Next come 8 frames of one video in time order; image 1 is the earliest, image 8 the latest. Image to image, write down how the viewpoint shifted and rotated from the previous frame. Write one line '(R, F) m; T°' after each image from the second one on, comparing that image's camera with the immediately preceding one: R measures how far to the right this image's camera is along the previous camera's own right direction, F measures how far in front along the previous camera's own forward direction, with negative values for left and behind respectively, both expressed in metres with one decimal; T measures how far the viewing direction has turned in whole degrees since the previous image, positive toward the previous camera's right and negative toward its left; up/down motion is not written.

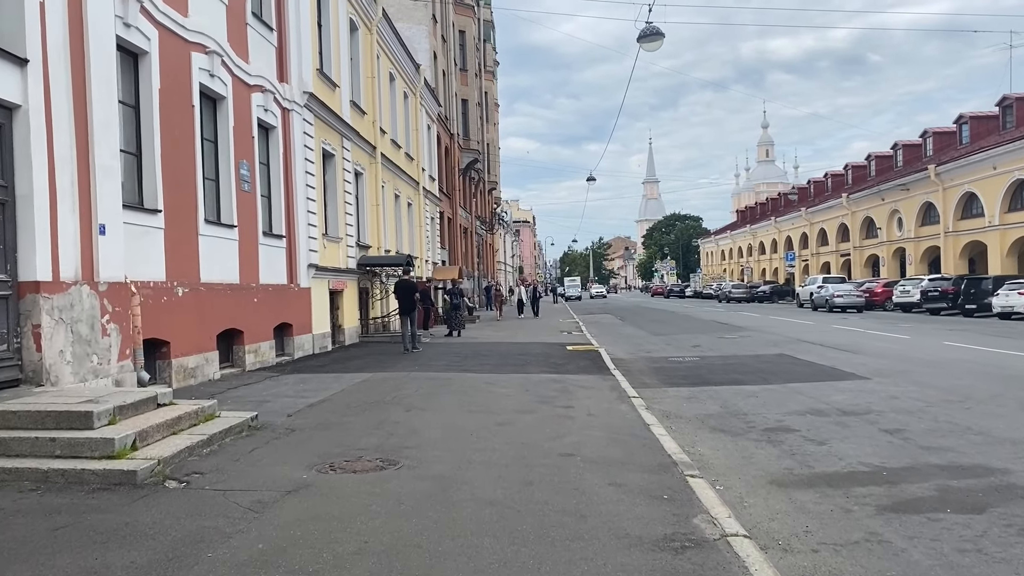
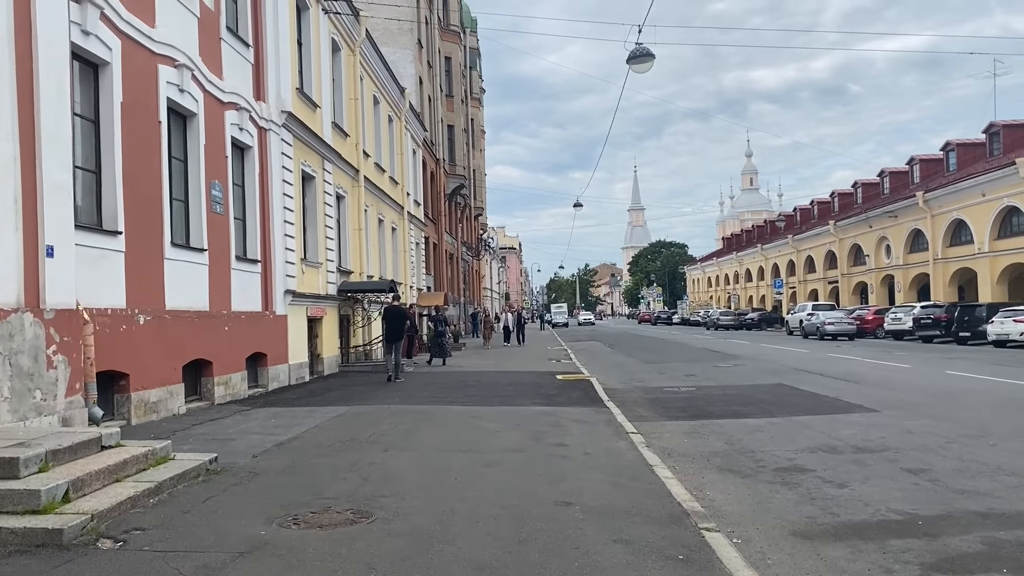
(0.0, +0.7) m; +1°
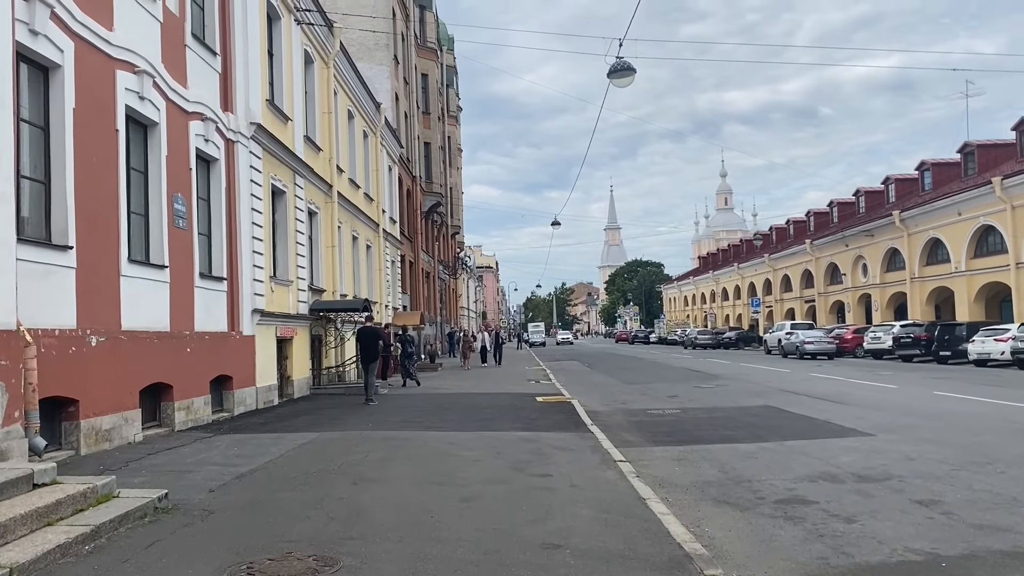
(0.0, +0.6) m; +2°
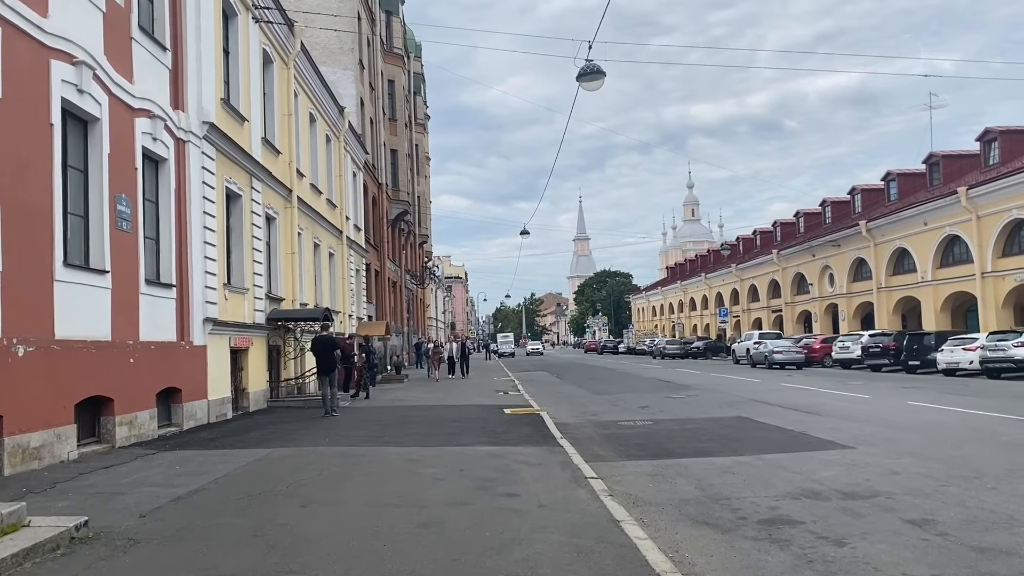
(0.0, +0.6) m; +2°
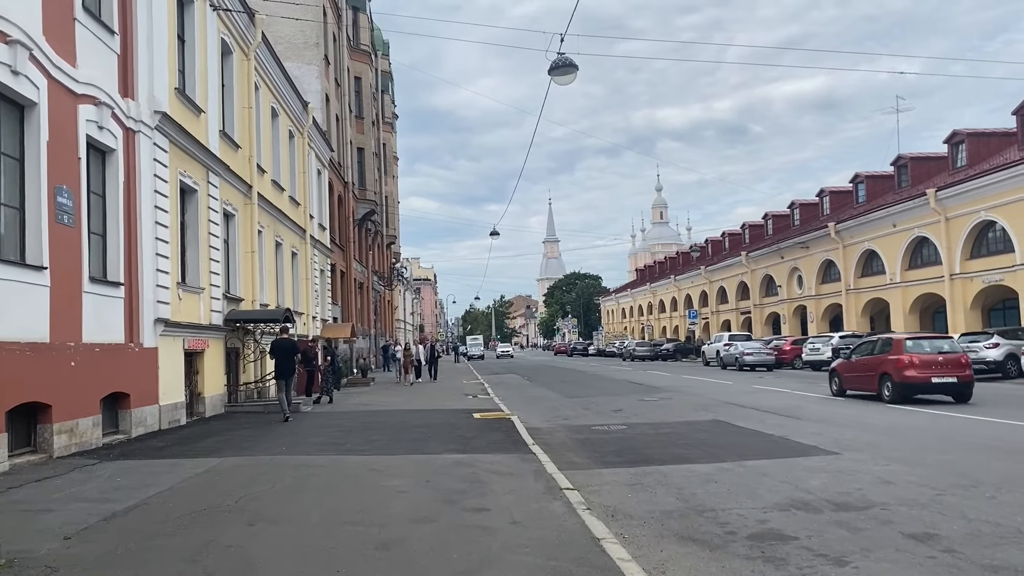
(0.0, +0.6) m; +2°
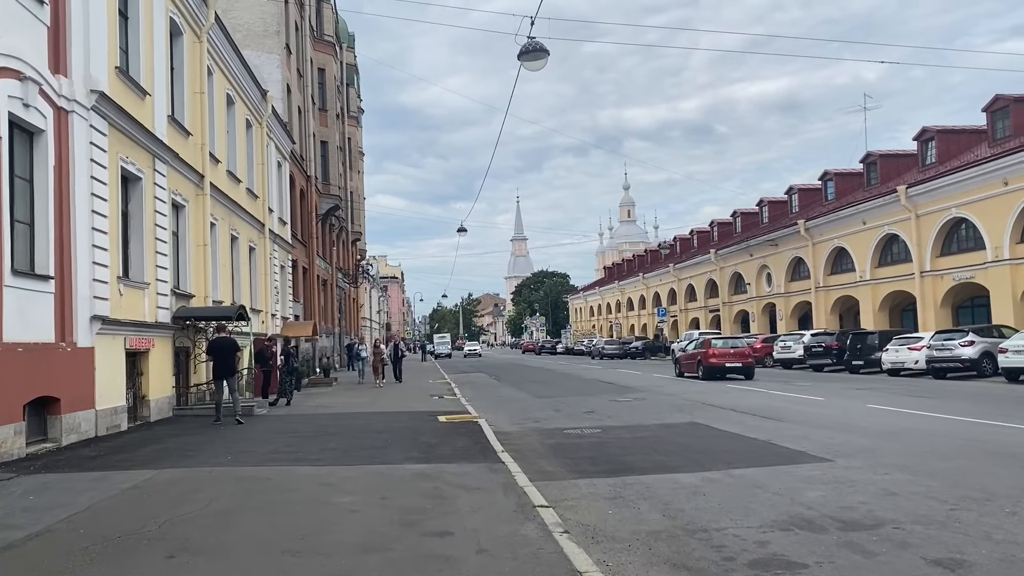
(0.0, +0.9) m; +2°
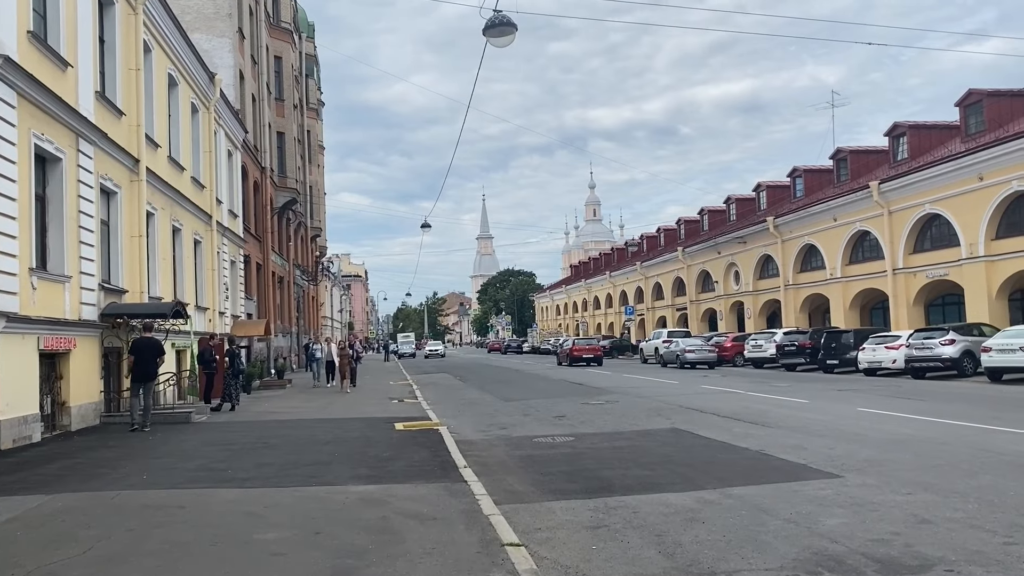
(0.0, +1.3) m; +2°
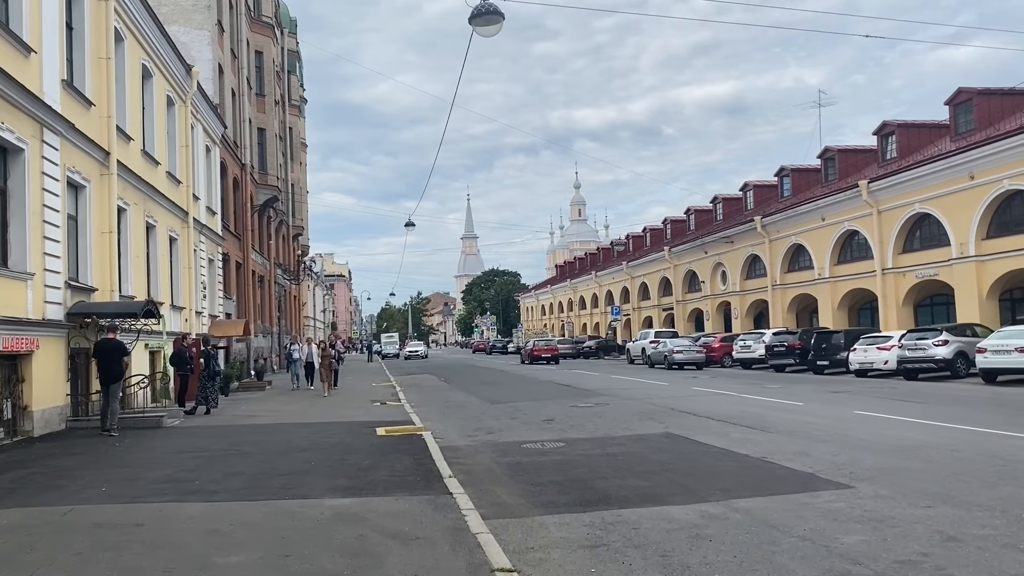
(0.0, +0.6) m; +1°
